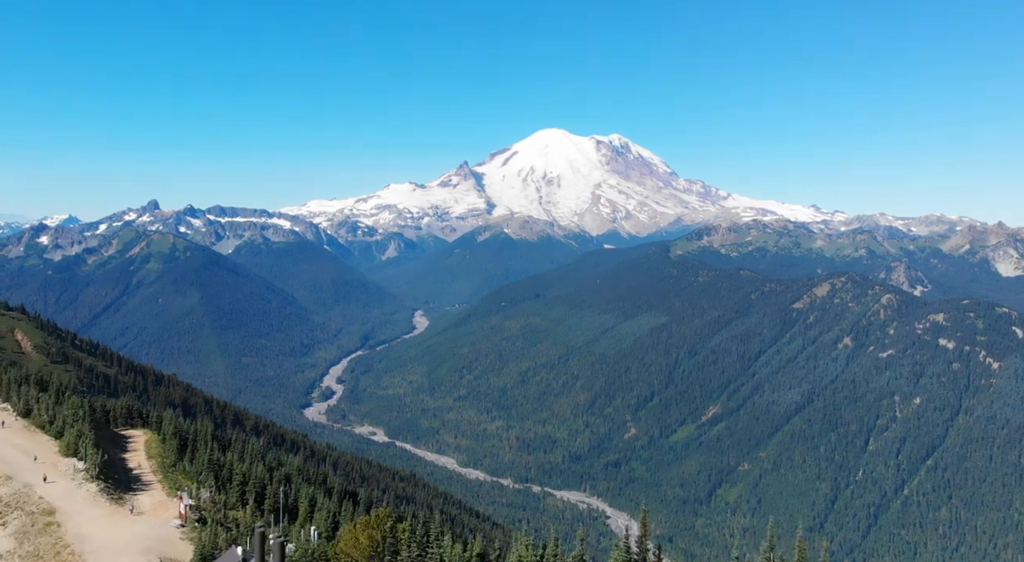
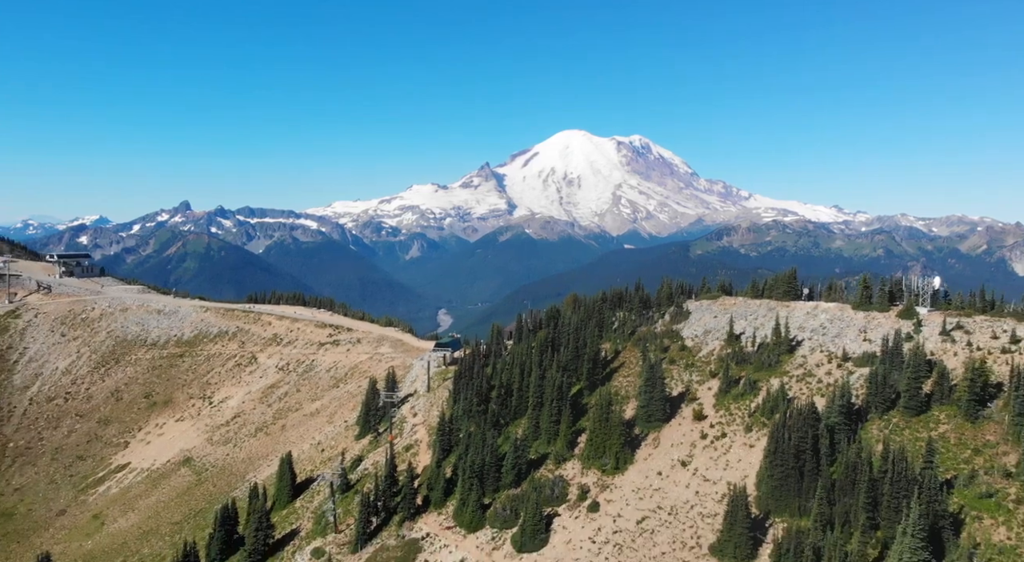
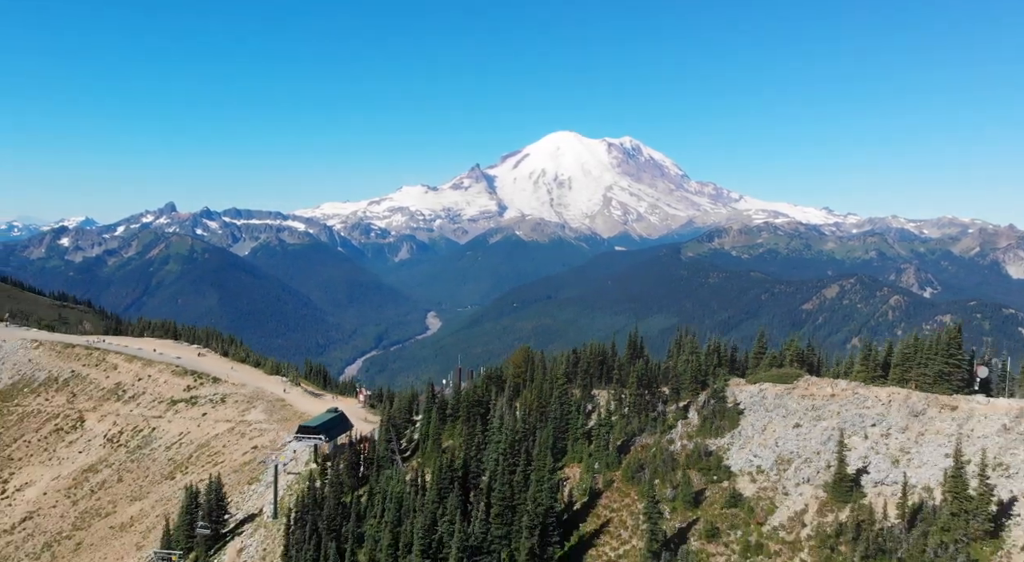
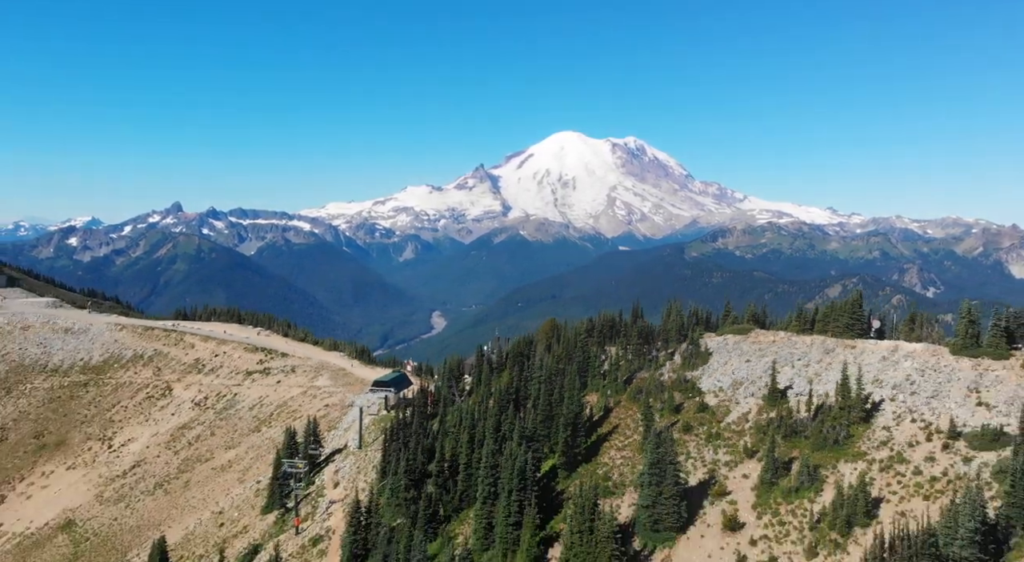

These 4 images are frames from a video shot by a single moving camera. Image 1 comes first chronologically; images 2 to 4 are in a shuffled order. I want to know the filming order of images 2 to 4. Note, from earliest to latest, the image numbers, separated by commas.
3, 4, 2
